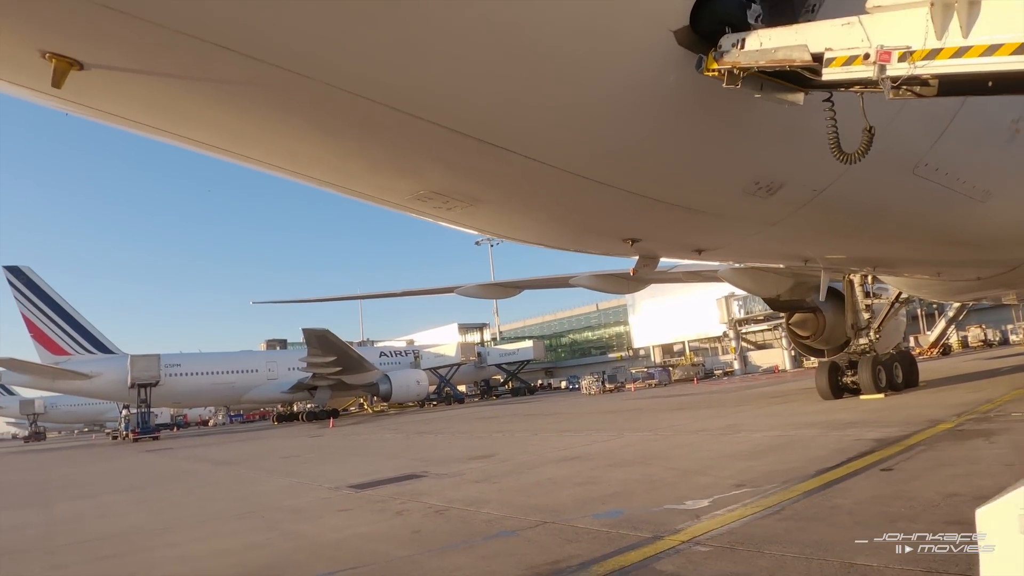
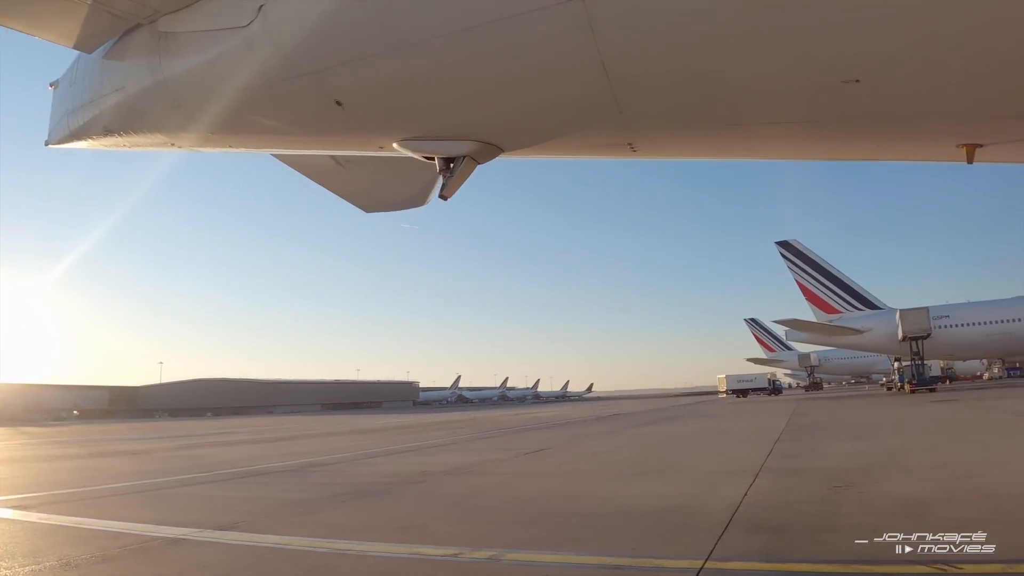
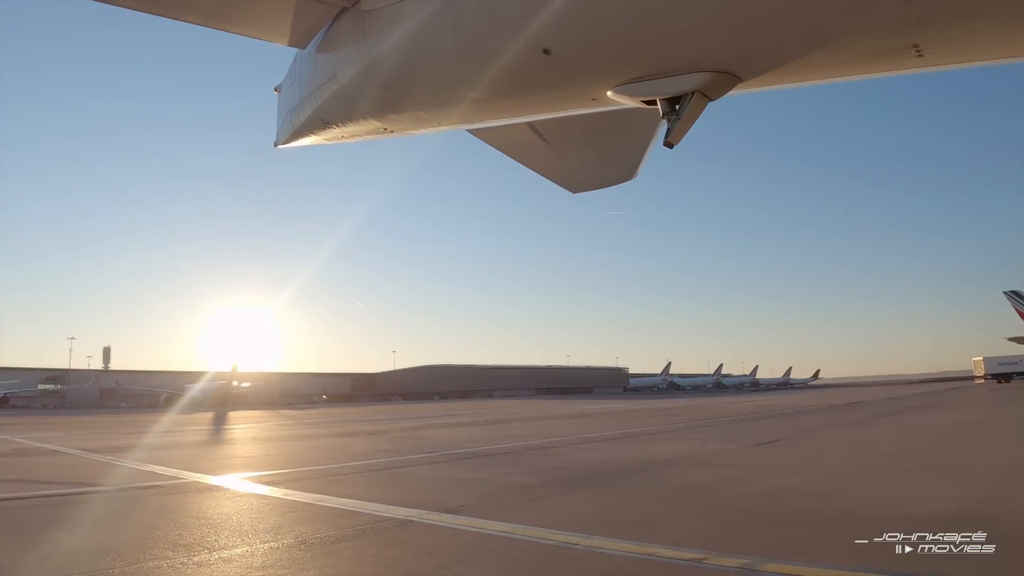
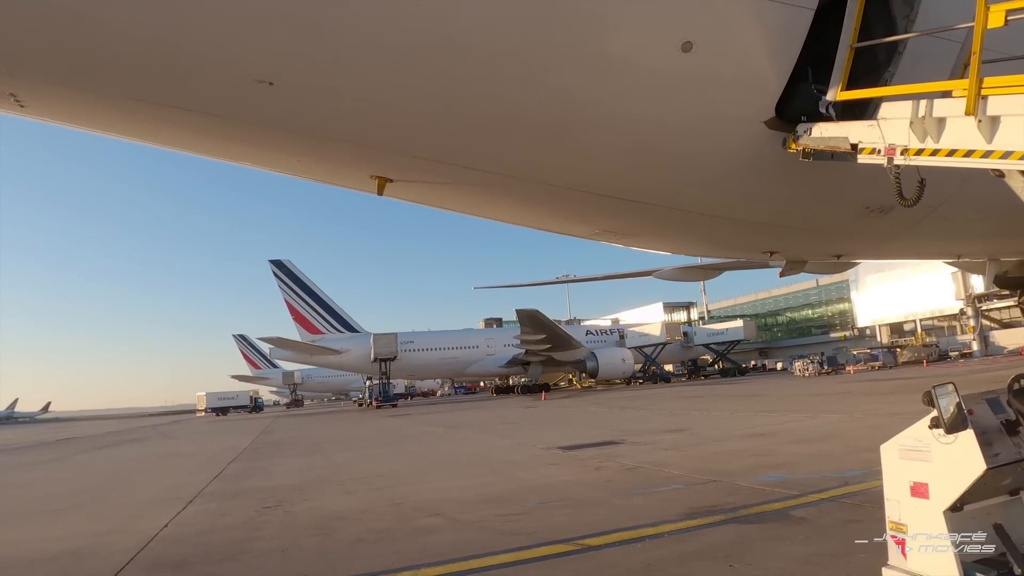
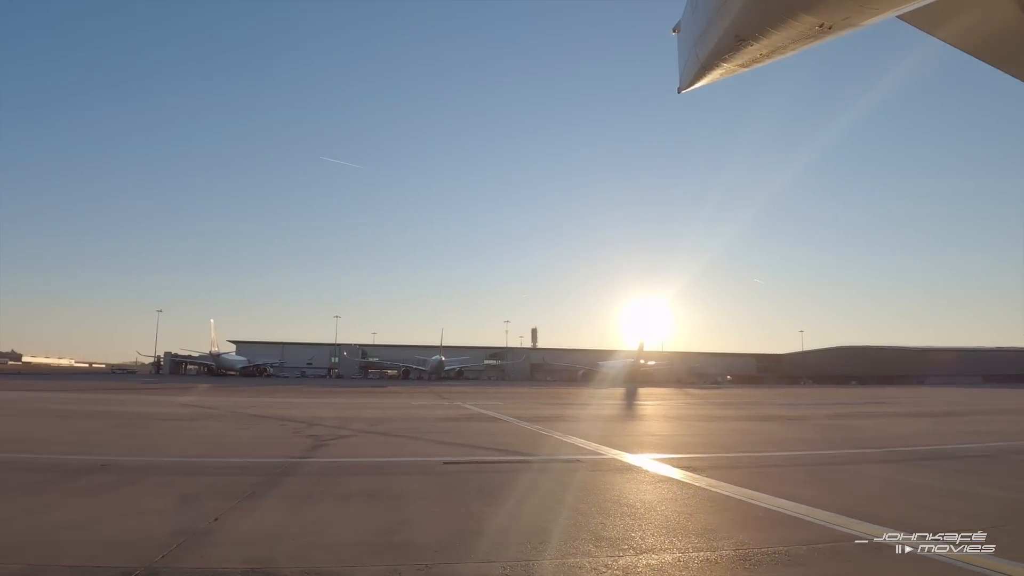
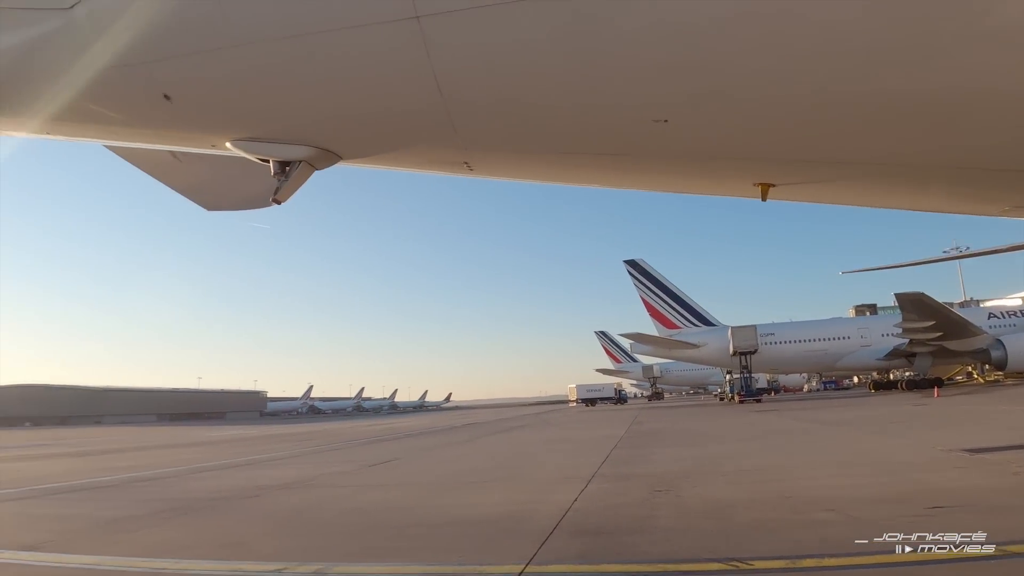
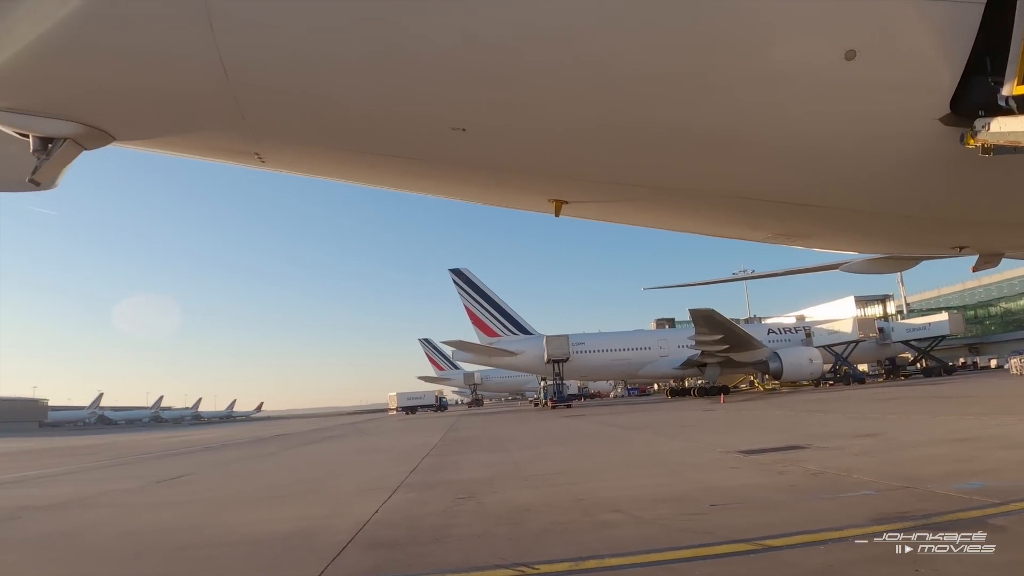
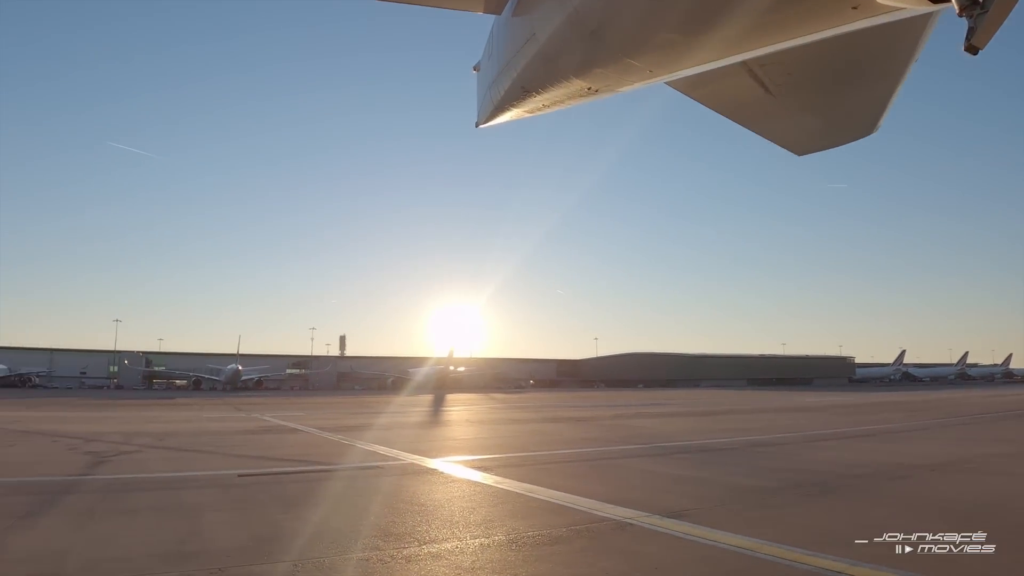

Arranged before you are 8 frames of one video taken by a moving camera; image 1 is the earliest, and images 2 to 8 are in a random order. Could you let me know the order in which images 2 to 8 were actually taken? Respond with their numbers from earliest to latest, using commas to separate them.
4, 7, 6, 2, 3, 8, 5
